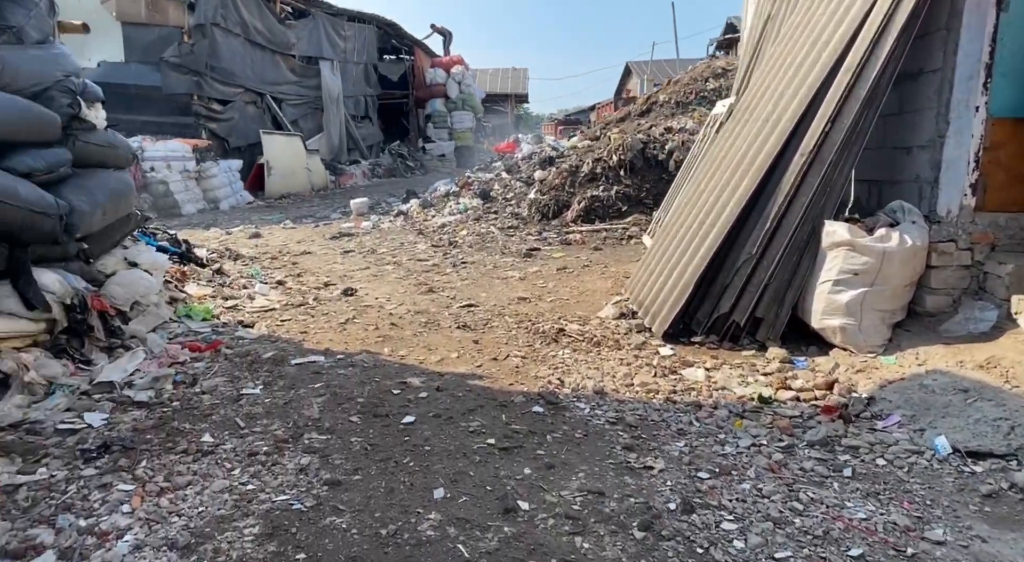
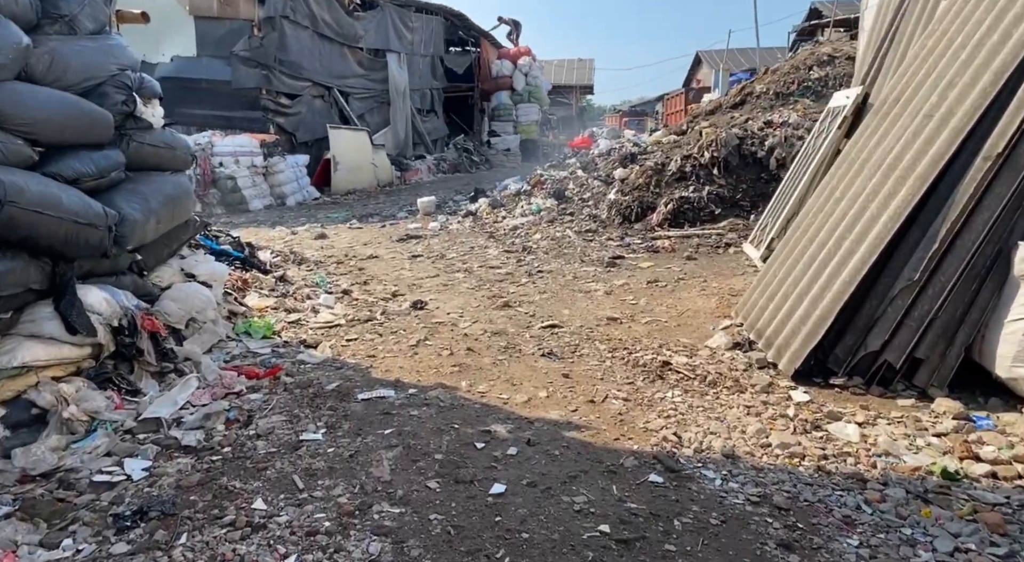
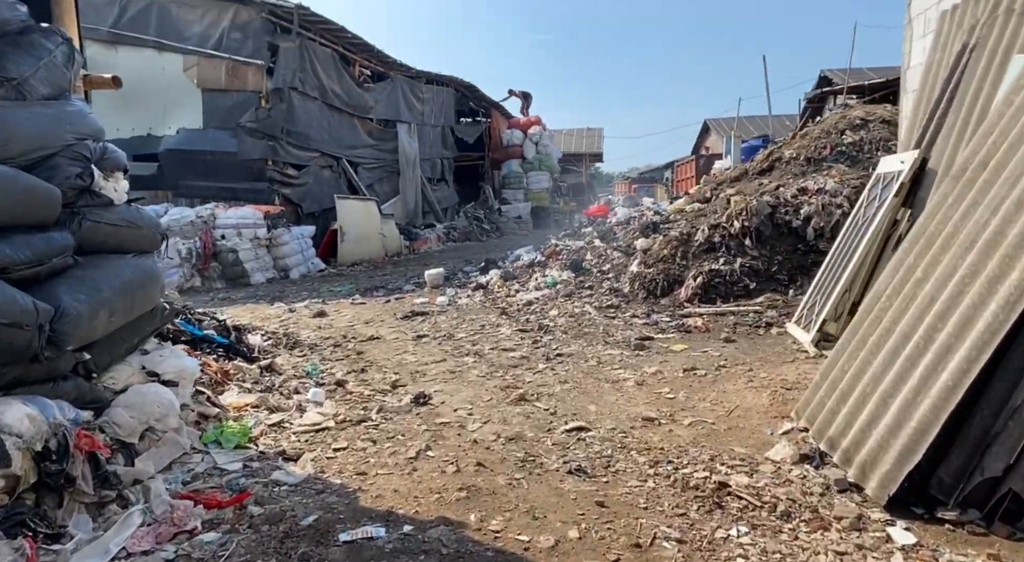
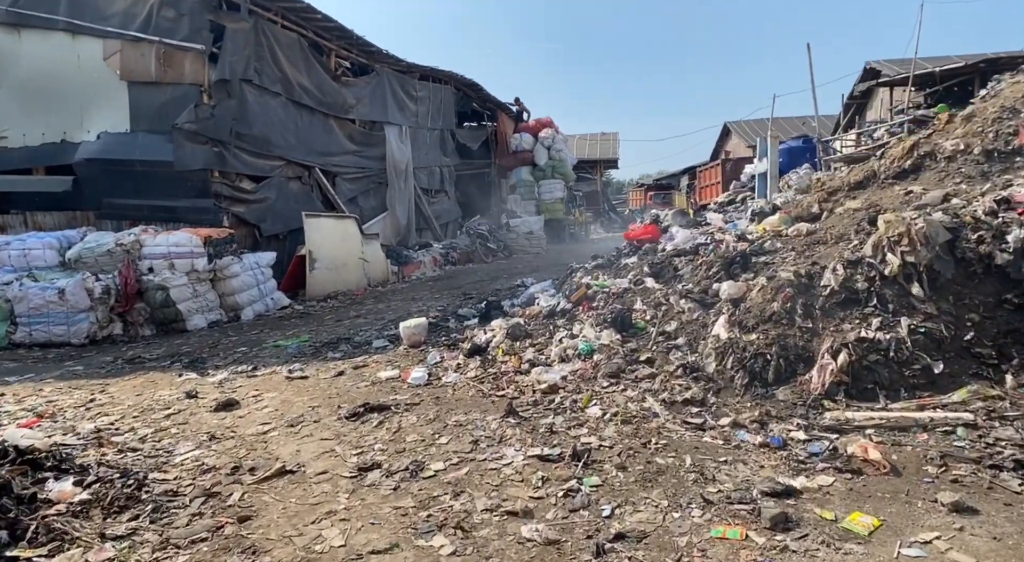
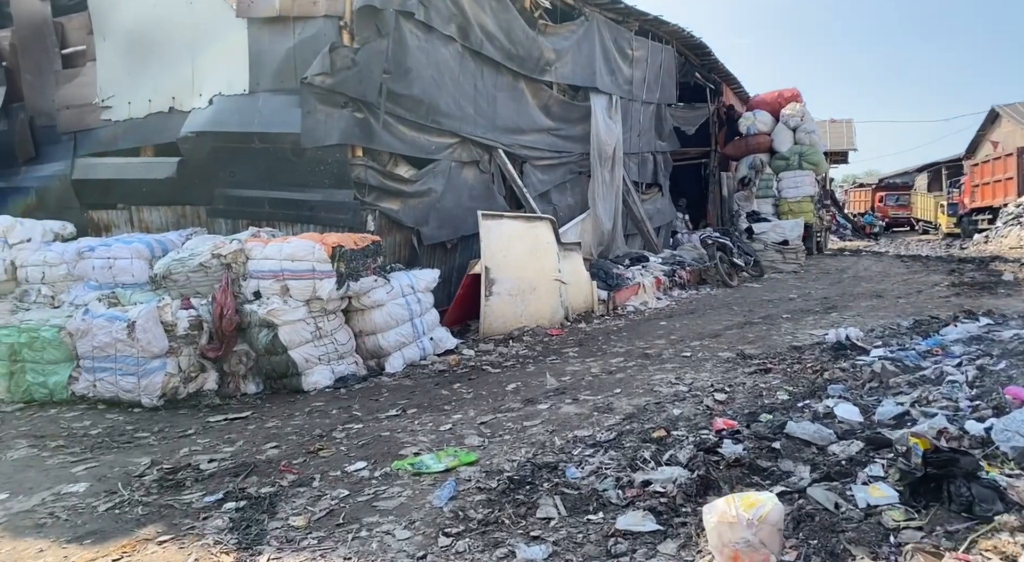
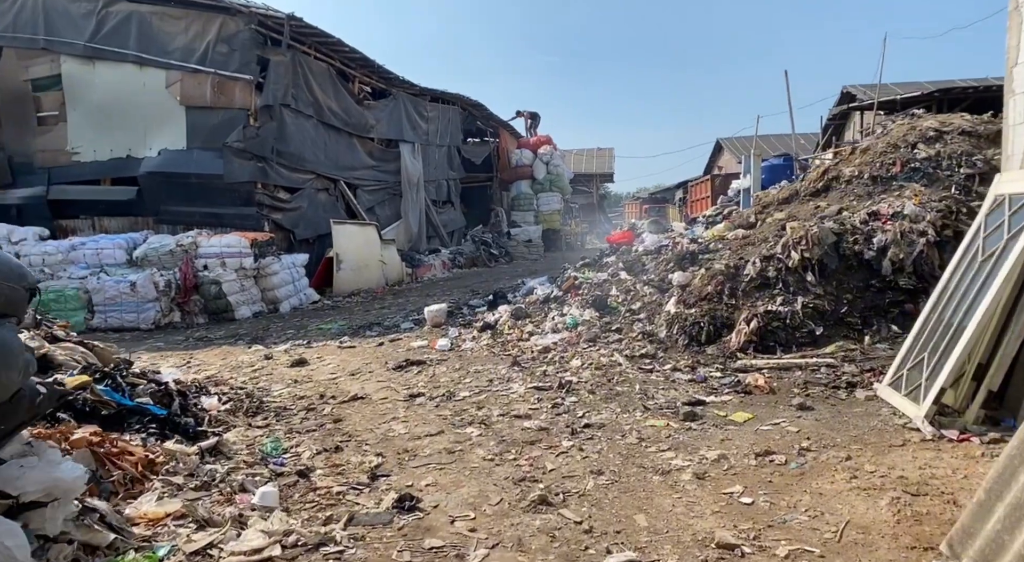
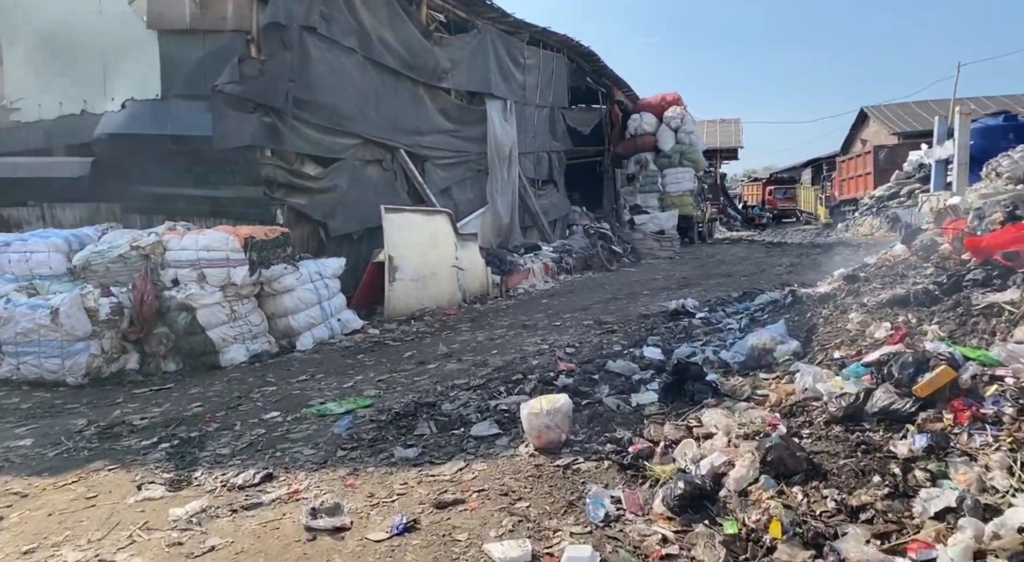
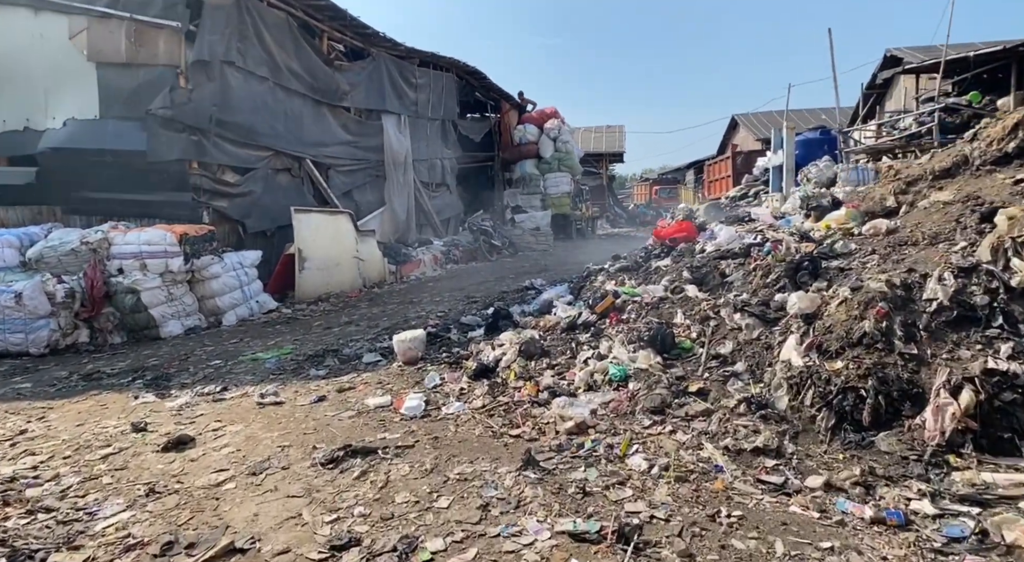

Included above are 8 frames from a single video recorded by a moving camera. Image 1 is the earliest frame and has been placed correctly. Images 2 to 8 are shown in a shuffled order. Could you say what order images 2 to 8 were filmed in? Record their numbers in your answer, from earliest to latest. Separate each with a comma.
2, 3, 6, 4, 8, 7, 5
